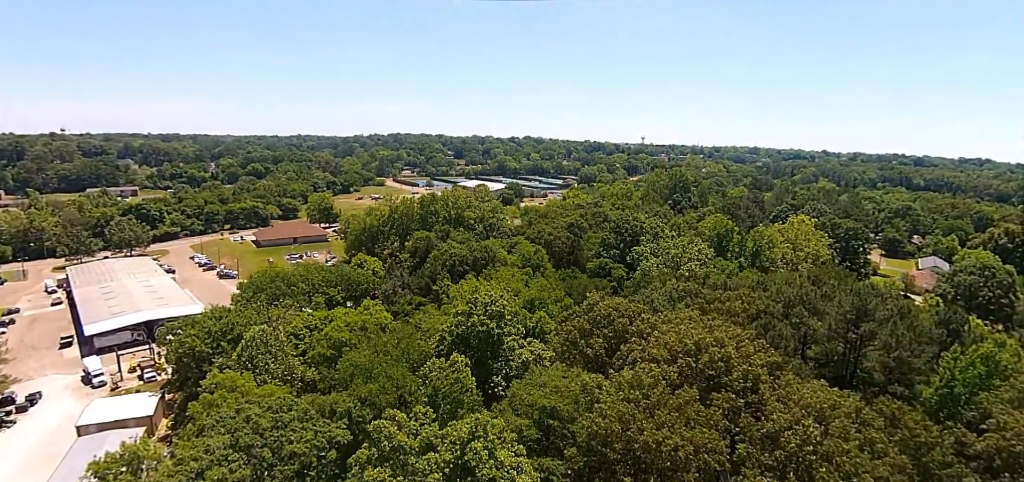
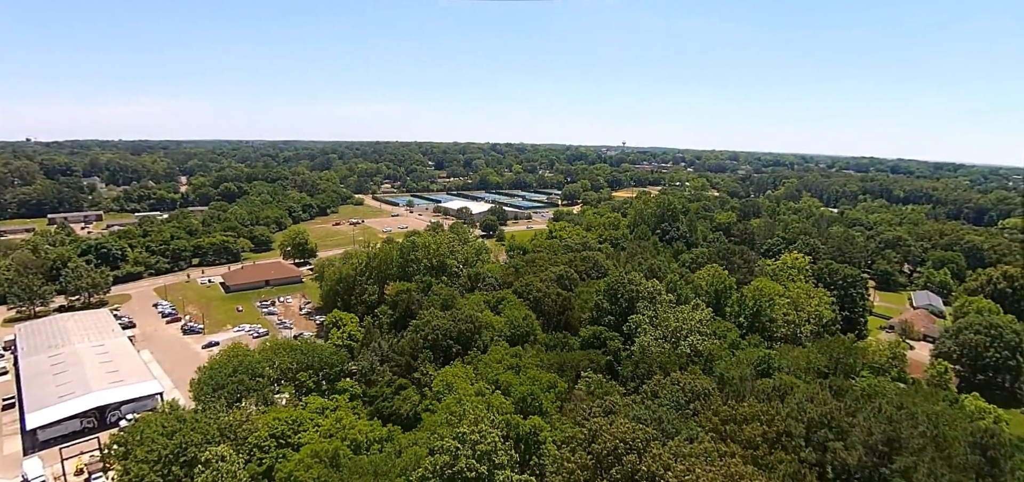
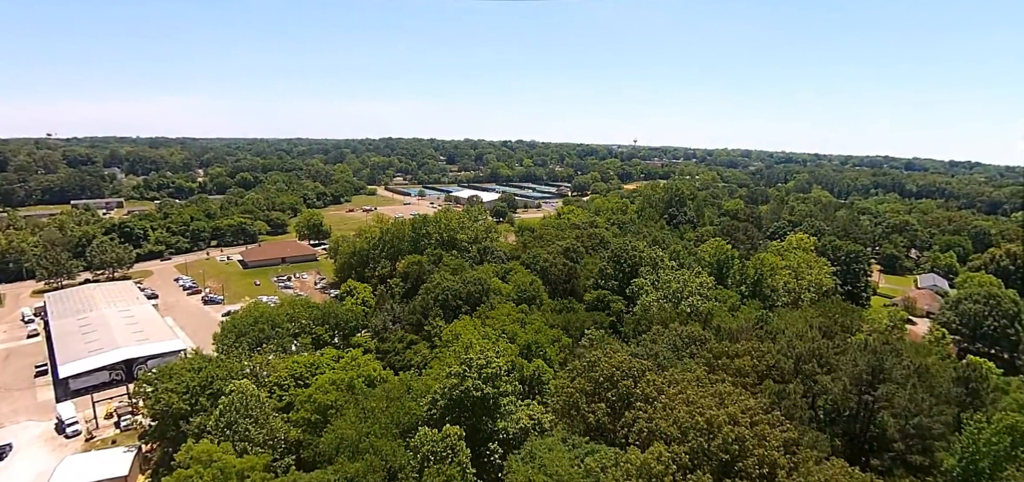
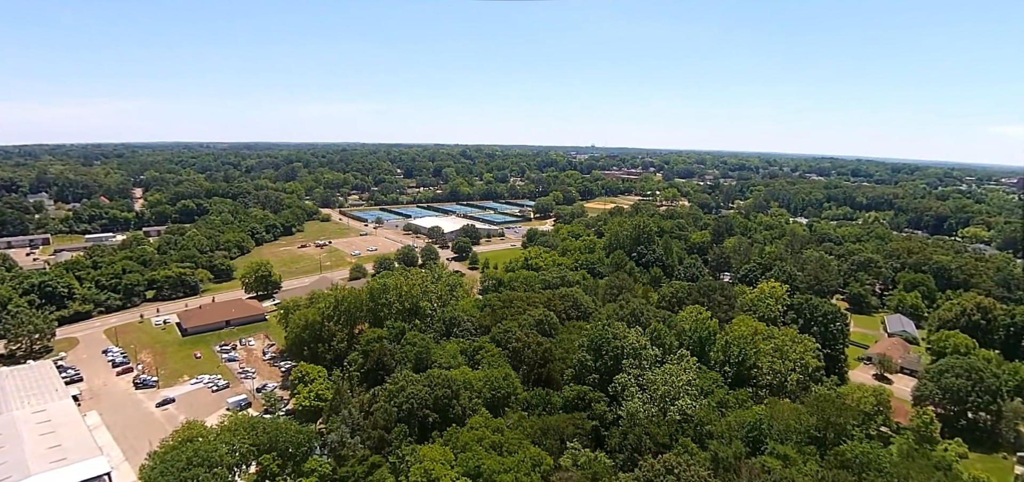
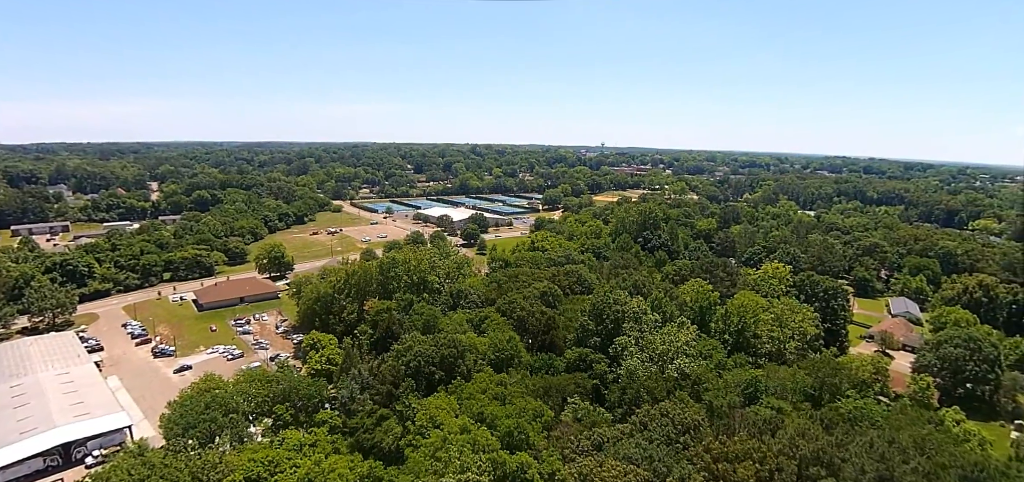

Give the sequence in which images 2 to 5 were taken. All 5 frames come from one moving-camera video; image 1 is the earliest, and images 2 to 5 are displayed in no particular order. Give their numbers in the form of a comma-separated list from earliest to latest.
3, 2, 5, 4
